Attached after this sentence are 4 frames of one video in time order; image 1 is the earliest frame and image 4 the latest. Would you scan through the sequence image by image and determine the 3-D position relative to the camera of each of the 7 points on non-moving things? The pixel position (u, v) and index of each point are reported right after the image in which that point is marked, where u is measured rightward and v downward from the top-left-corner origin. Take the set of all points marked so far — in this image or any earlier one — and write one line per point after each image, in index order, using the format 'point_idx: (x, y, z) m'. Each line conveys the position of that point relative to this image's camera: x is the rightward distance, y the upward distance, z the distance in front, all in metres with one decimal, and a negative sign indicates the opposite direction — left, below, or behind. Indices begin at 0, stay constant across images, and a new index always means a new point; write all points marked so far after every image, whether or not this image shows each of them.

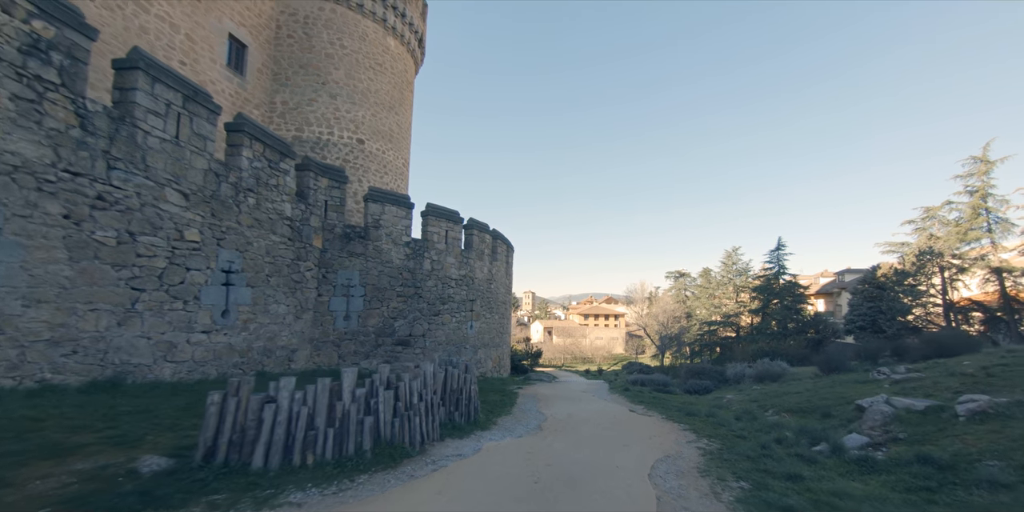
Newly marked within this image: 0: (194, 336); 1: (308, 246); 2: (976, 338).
0: (-6.1, -1.5, +8.1) m
1: (-5.3, +0.3, +10.9) m
2: (+17.1, -3.0, +15.4) m
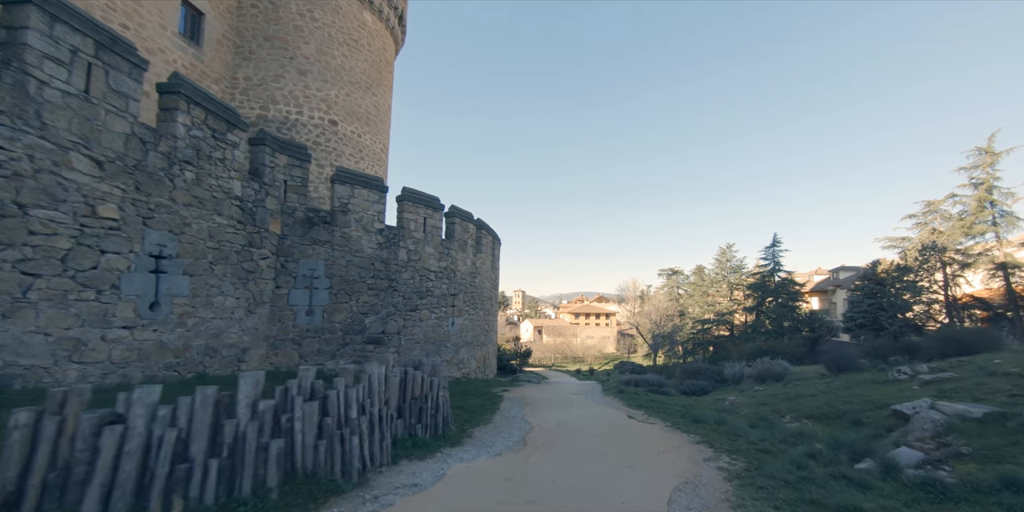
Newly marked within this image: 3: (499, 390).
0: (-6.4, -1.2, +6.8) m
1: (-5.6, +0.6, +9.5) m
2: (+16.6, -2.7, +14.6) m
3: (-0.4, -3.9, +12.4) m
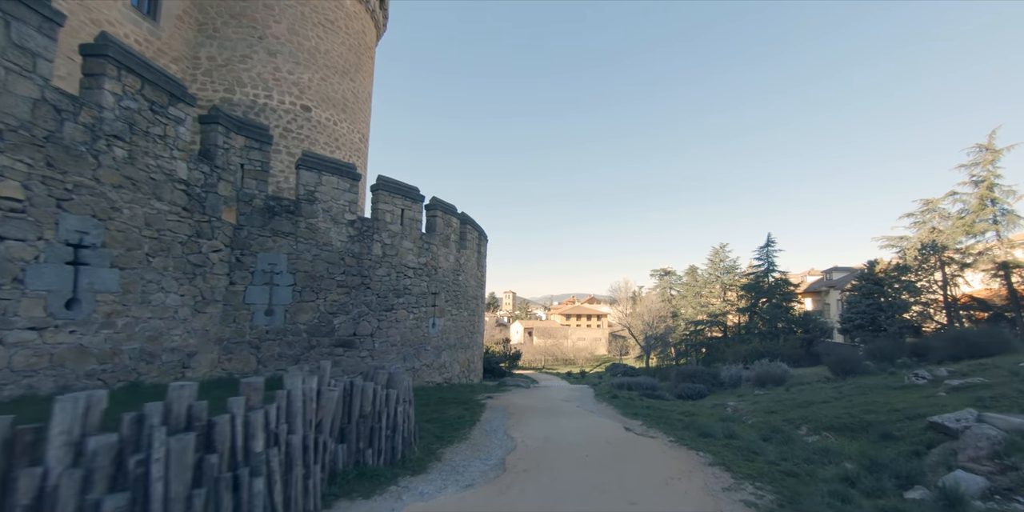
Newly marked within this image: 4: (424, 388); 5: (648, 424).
0: (-6.7, -1.1, +5.7) m
1: (-6.0, +0.7, +8.5) m
2: (+16.1, -2.6, +13.9) m
3: (-0.8, -3.8, +11.4) m
4: (-2.4, -3.7, +11.7) m
5: (+2.4, -3.0, +7.5) m
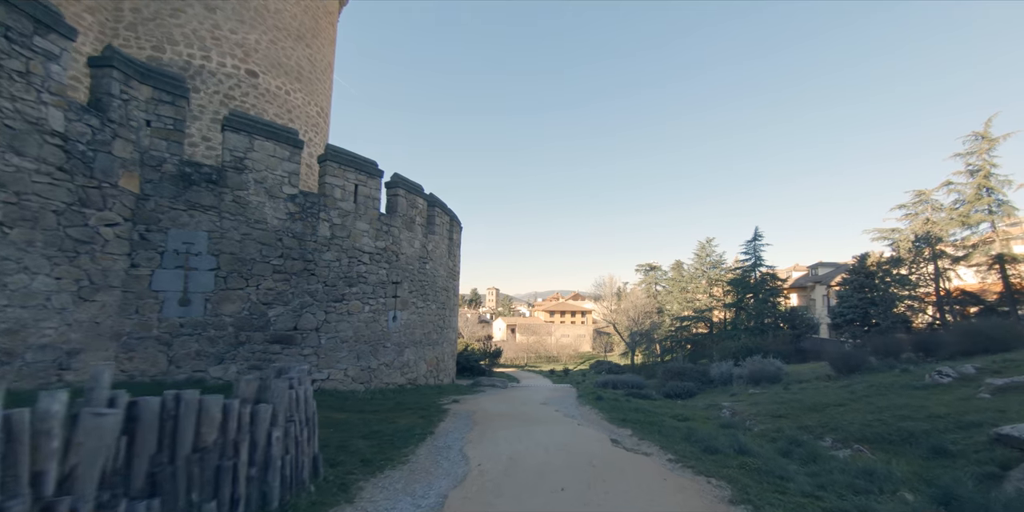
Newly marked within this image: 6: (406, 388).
0: (-7.2, -0.7, +4.0) m
1: (-6.6, +1.1, +6.8) m
2: (+15.3, -2.3, +13.1) m
3: (-1.5, -3.4, +9.9) m
4: (-3.1, -3.3, +10.2) m
5: (+1.9, -2.6, +6.2) m
6: (-2.8, -3.5, +11.1) m
